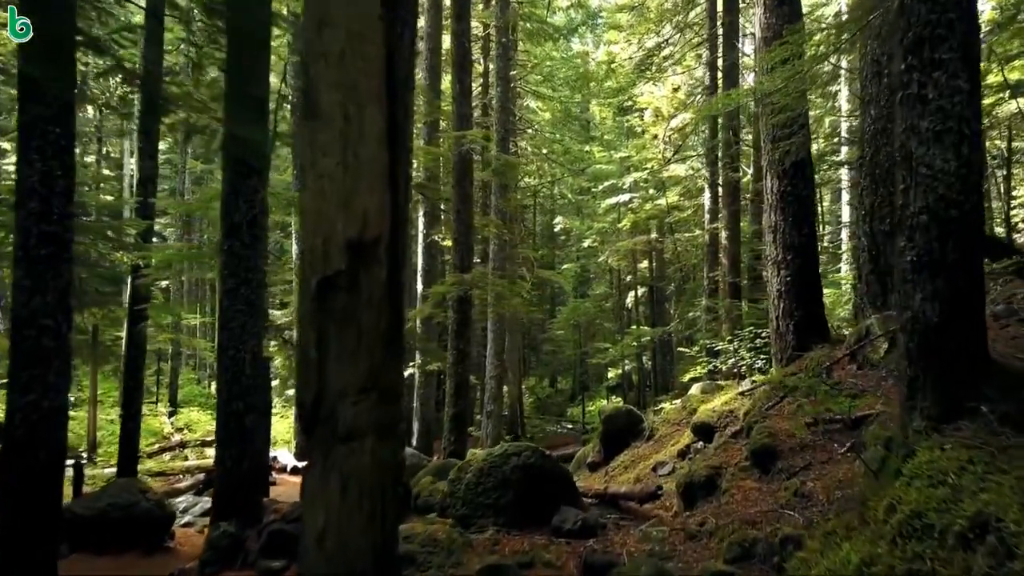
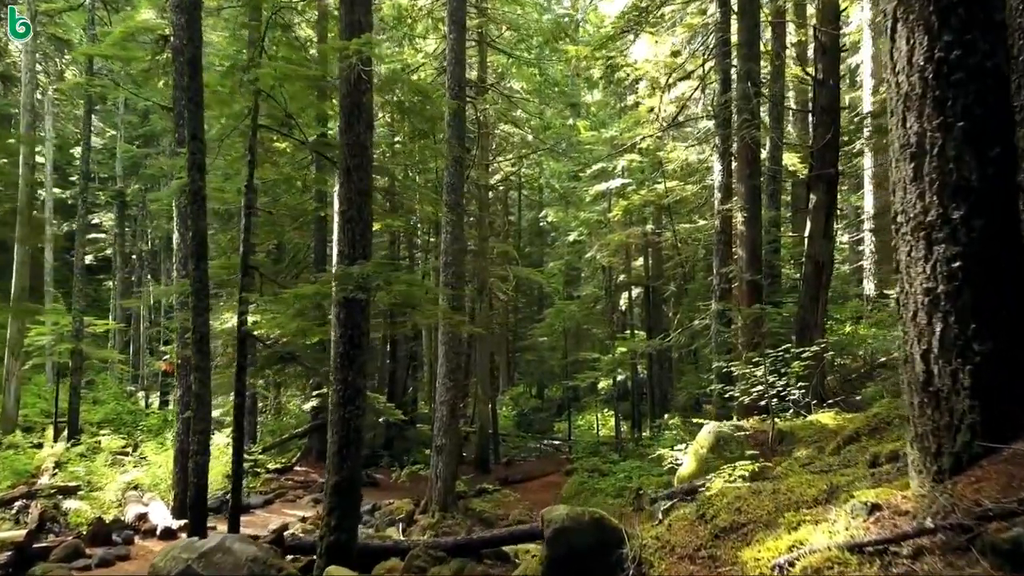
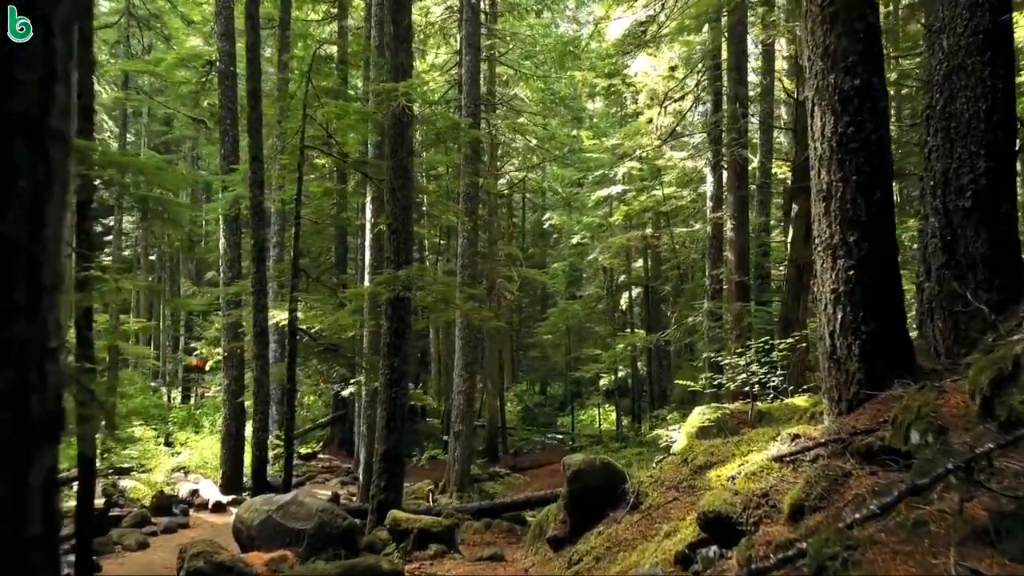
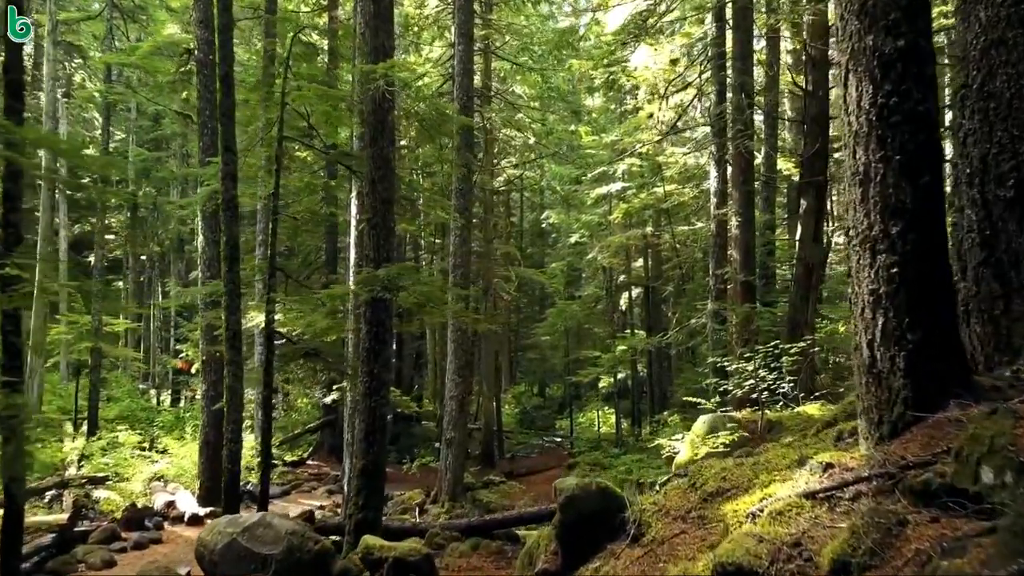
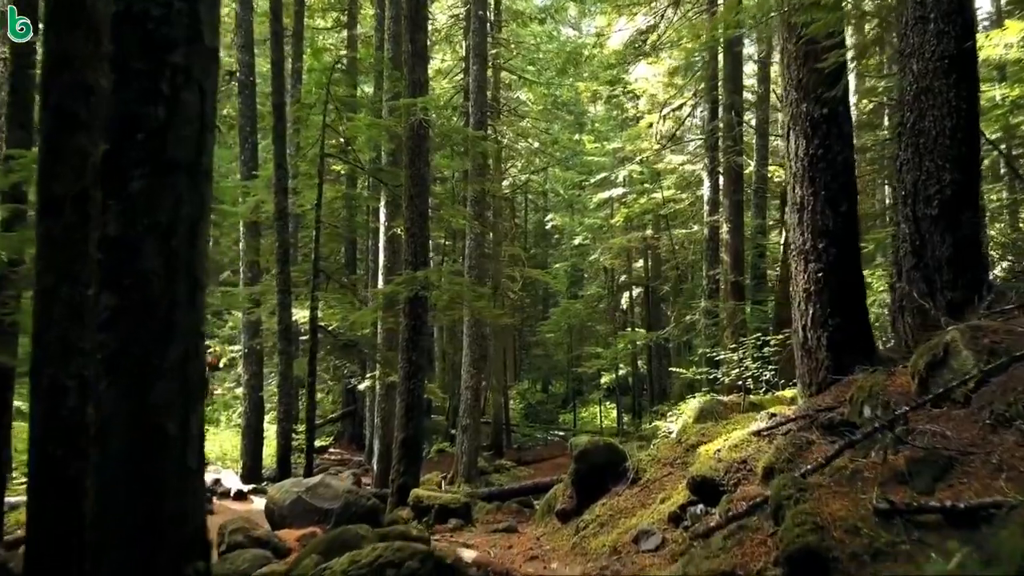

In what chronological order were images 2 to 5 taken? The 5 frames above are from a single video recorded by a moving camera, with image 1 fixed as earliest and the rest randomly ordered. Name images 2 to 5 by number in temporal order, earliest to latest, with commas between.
5, 3, 4, 2
